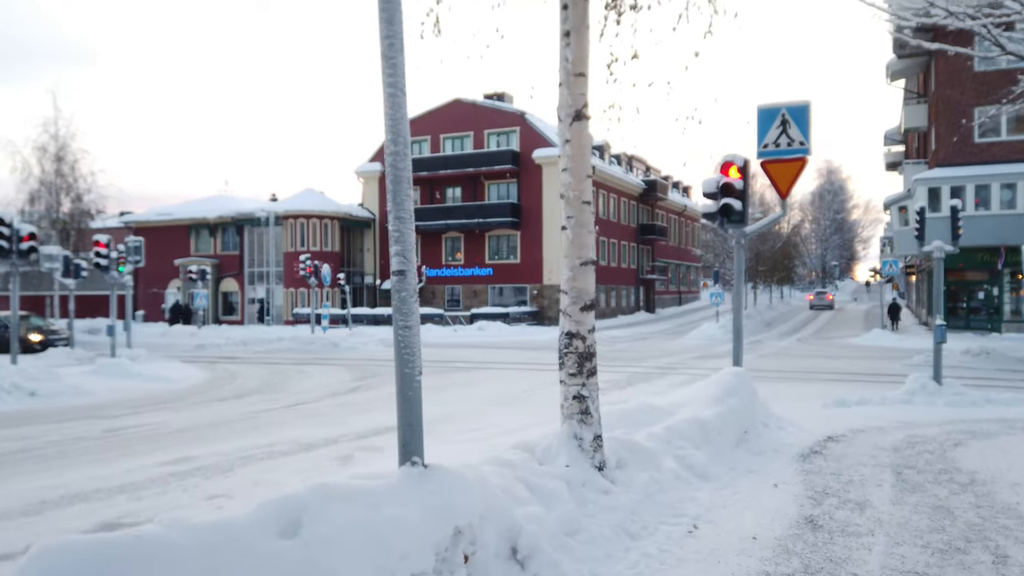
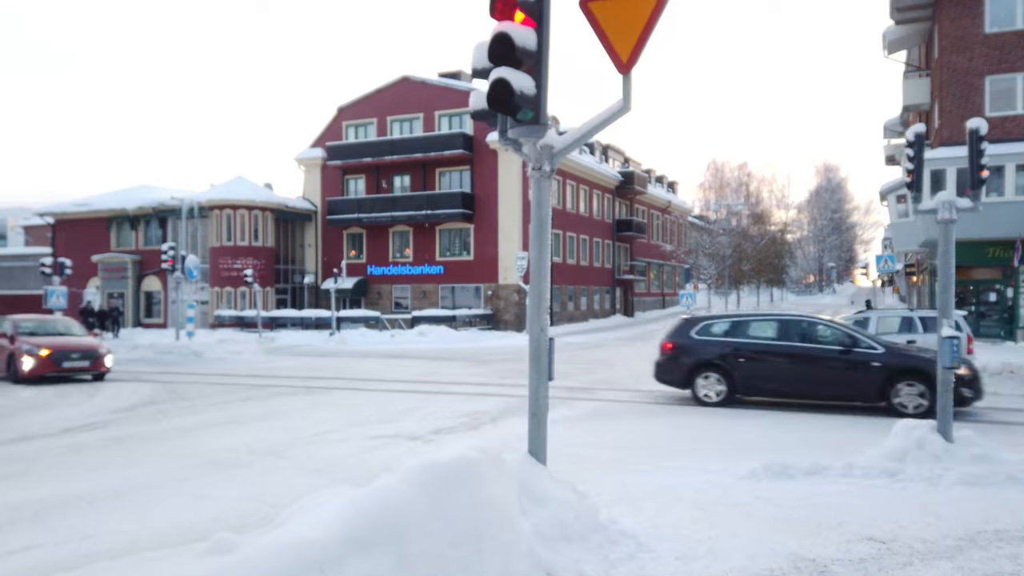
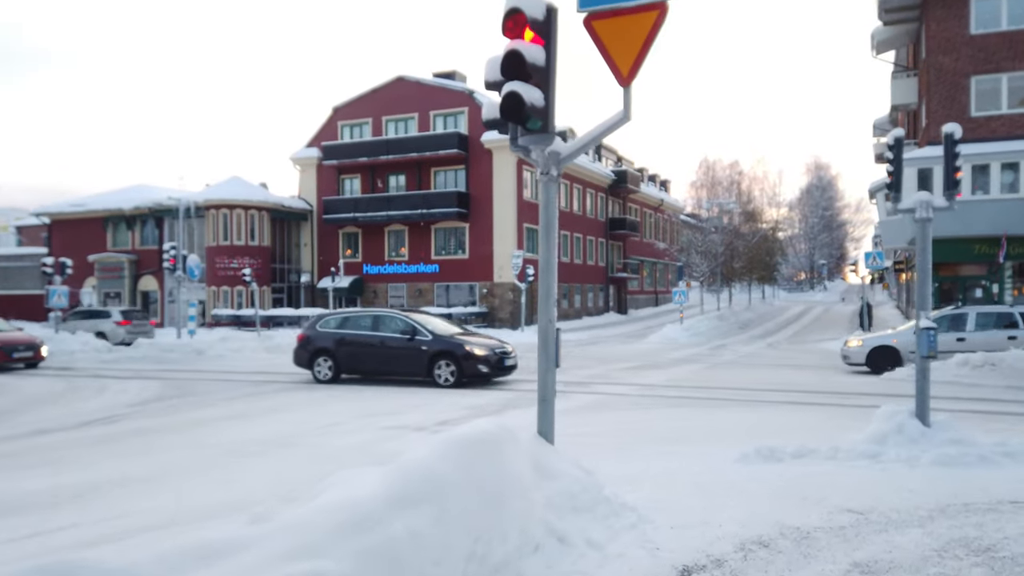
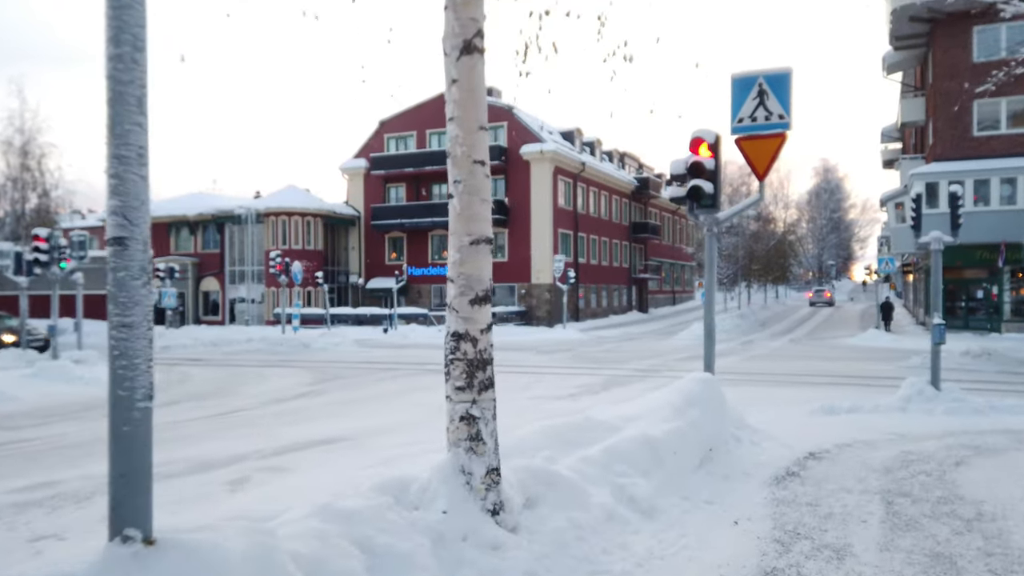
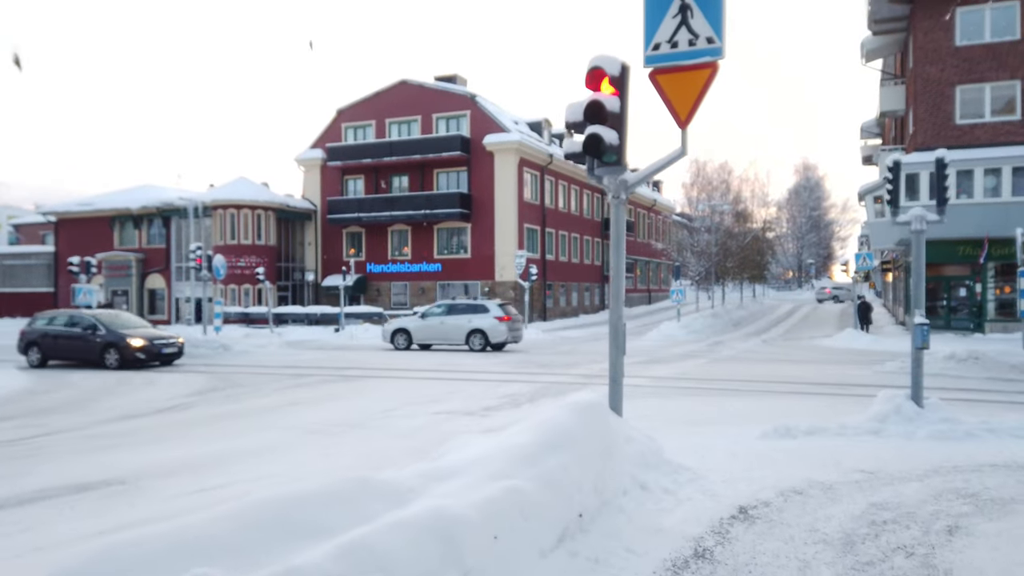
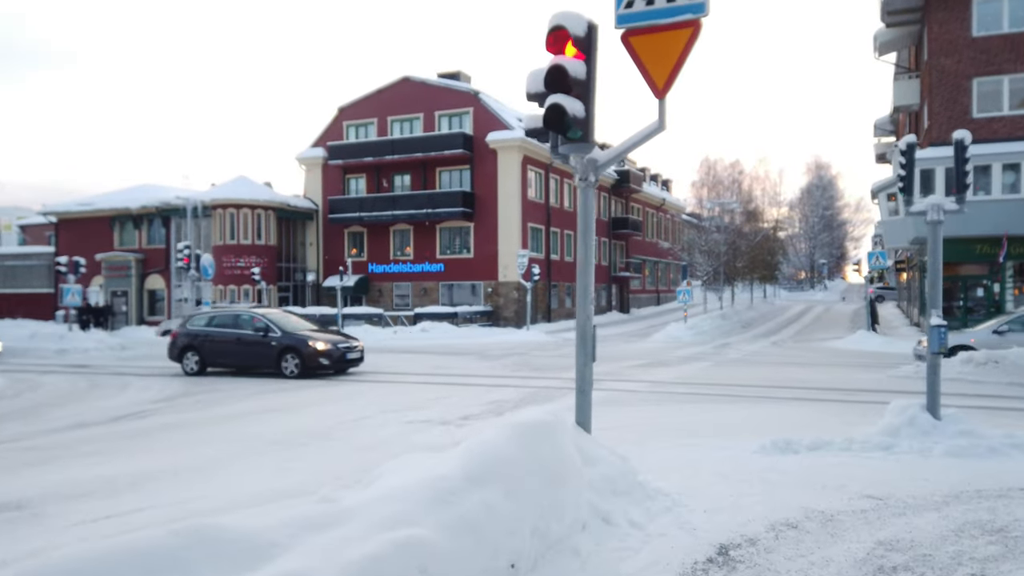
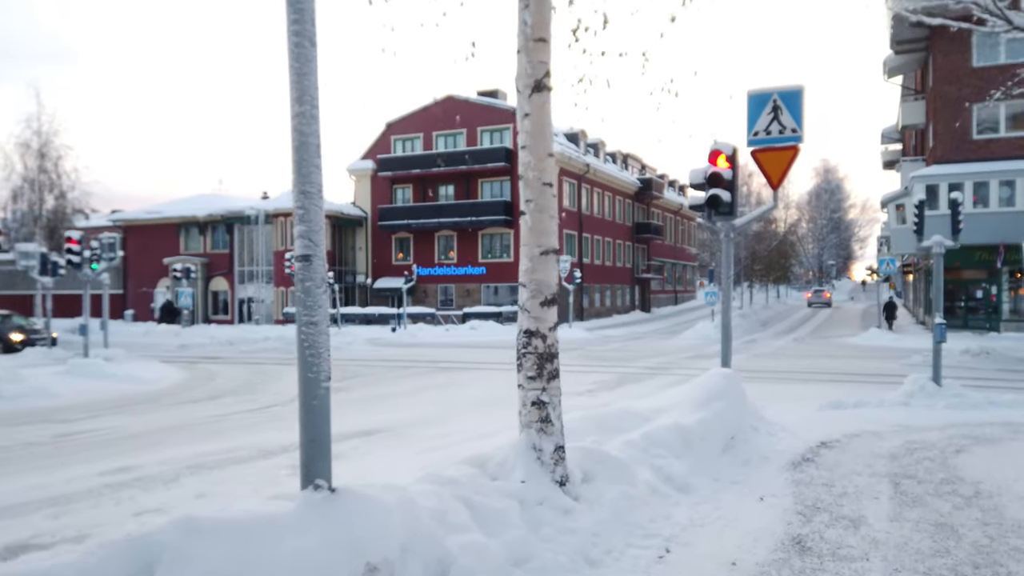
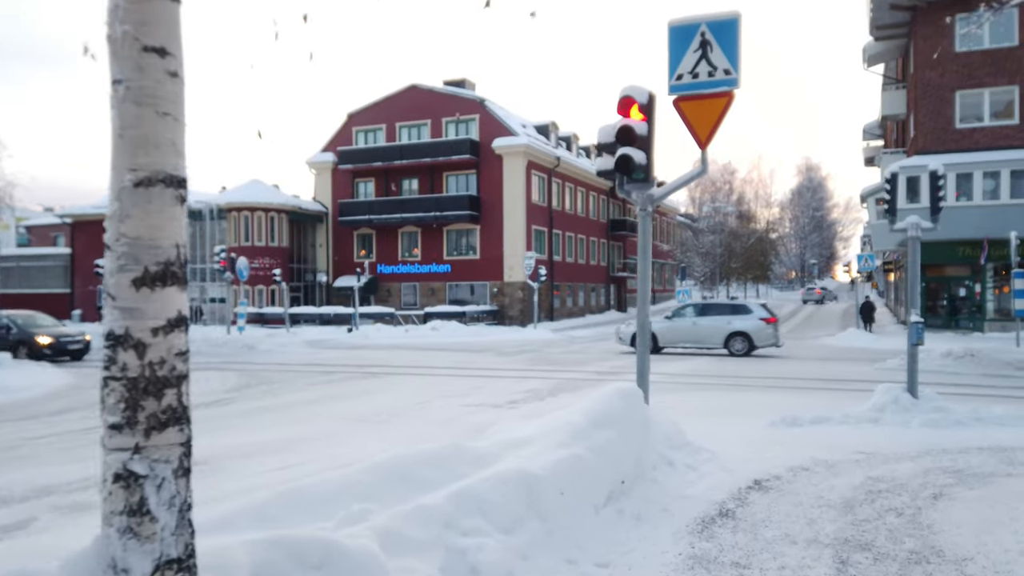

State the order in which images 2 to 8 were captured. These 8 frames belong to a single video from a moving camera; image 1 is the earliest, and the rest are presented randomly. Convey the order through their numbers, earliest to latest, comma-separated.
7, 4, 8, 5, 6, 3, 2
